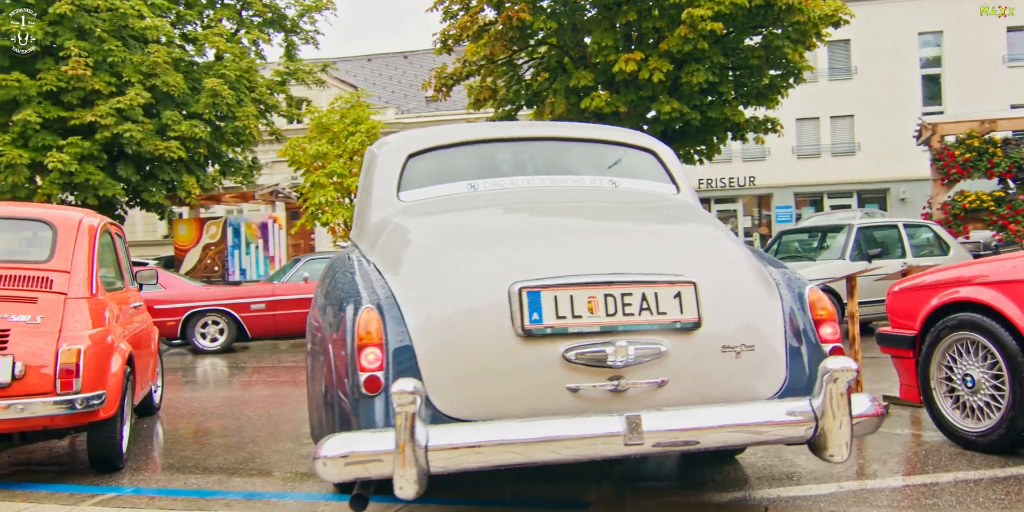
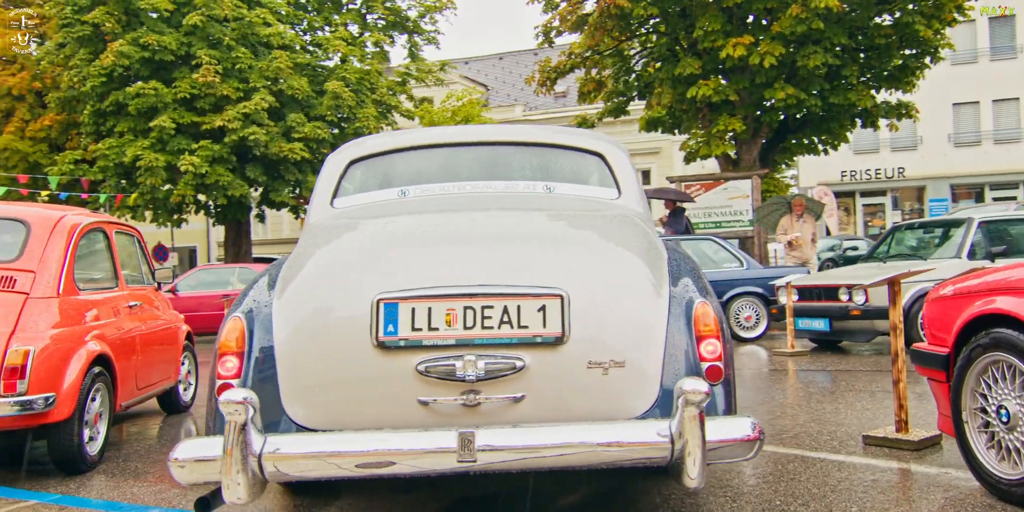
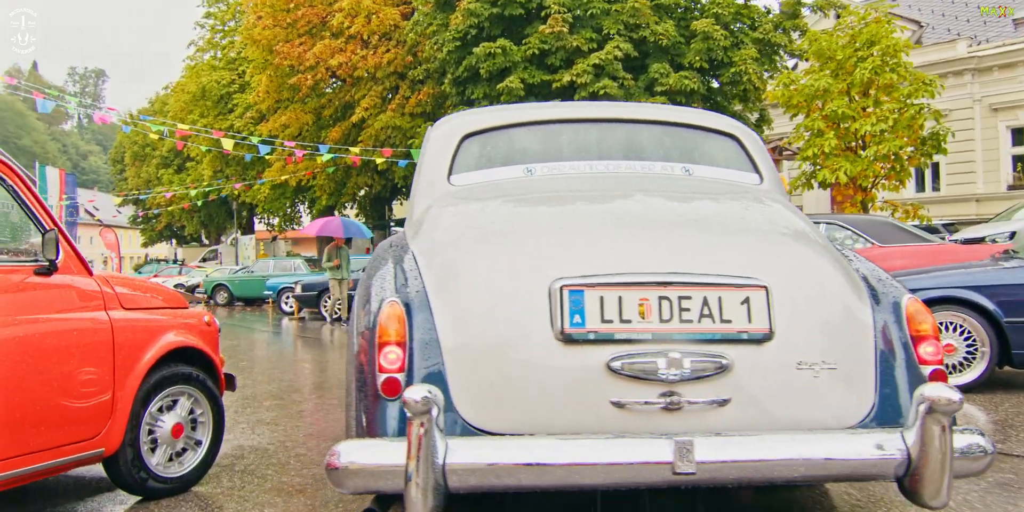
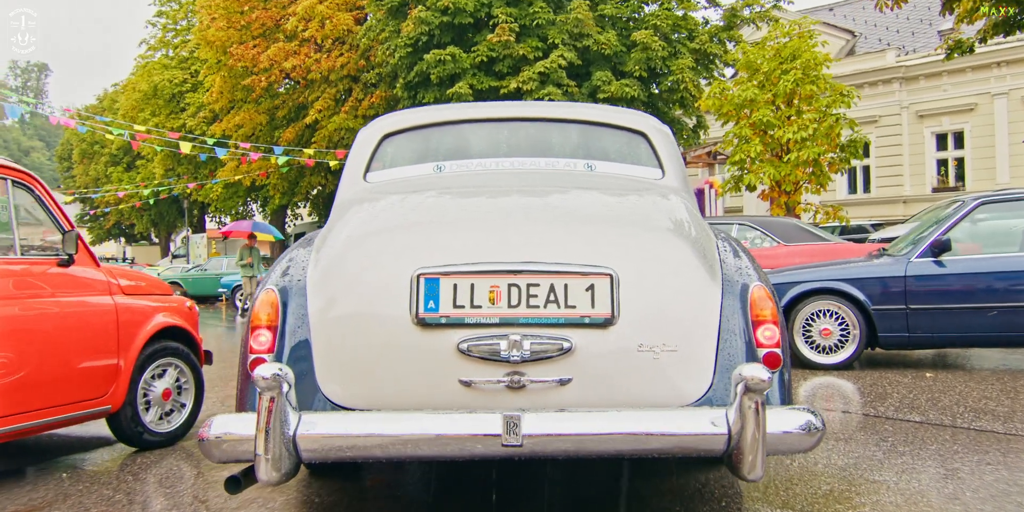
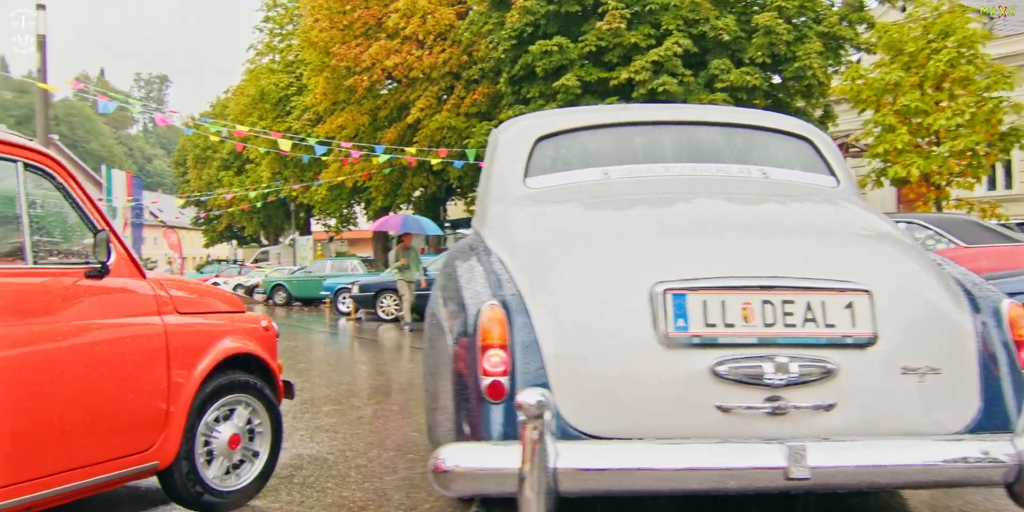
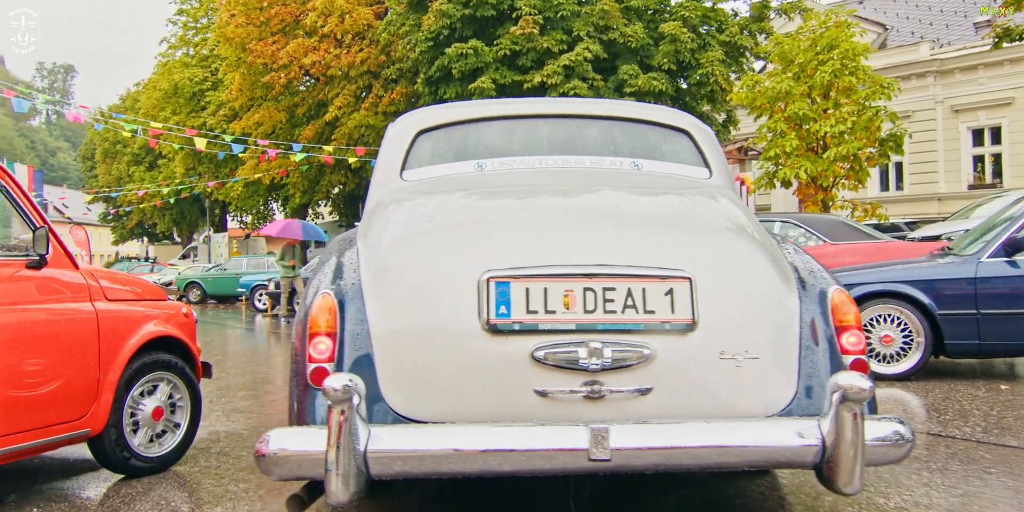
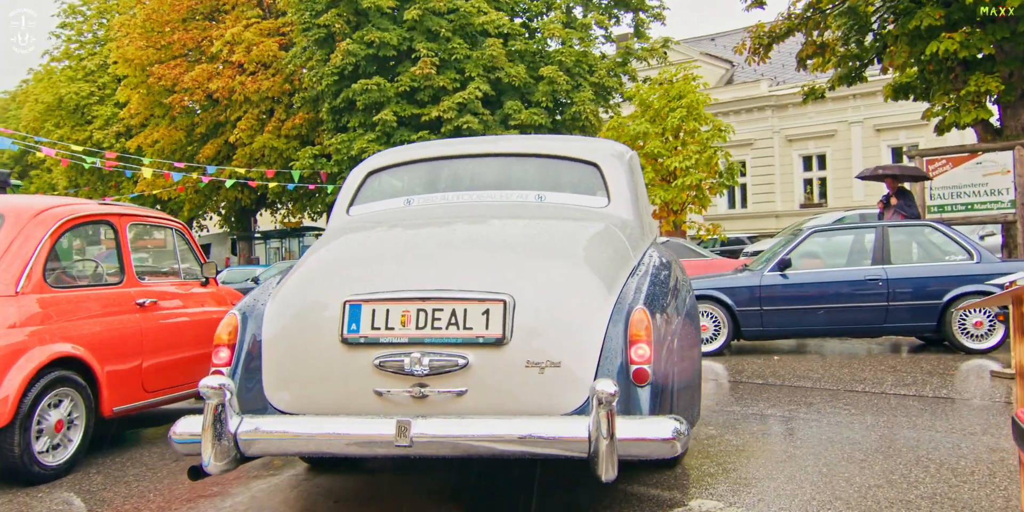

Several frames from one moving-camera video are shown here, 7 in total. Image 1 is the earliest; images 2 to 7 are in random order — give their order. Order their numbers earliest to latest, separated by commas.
2, 7, 4, 6, 3, 5
